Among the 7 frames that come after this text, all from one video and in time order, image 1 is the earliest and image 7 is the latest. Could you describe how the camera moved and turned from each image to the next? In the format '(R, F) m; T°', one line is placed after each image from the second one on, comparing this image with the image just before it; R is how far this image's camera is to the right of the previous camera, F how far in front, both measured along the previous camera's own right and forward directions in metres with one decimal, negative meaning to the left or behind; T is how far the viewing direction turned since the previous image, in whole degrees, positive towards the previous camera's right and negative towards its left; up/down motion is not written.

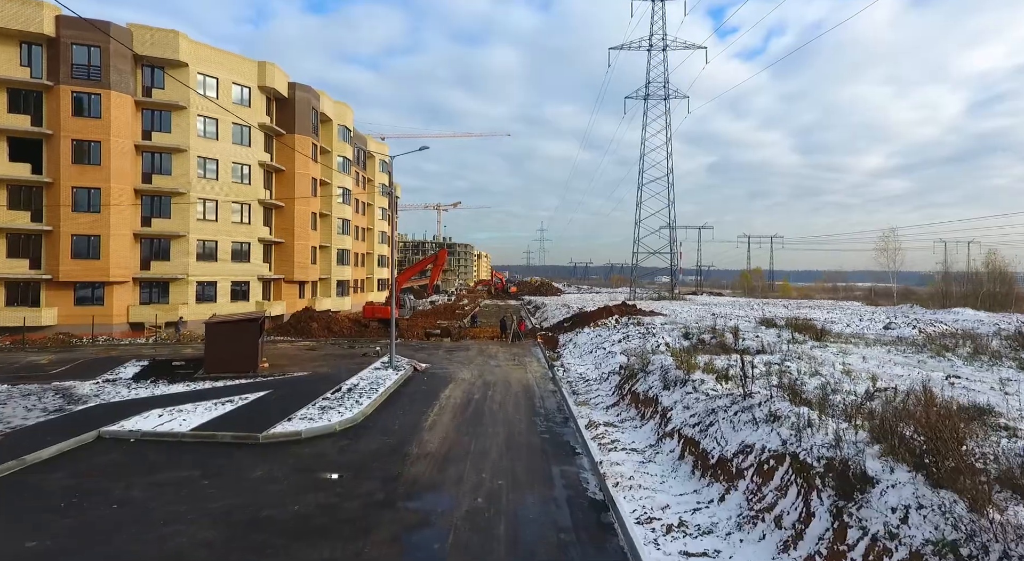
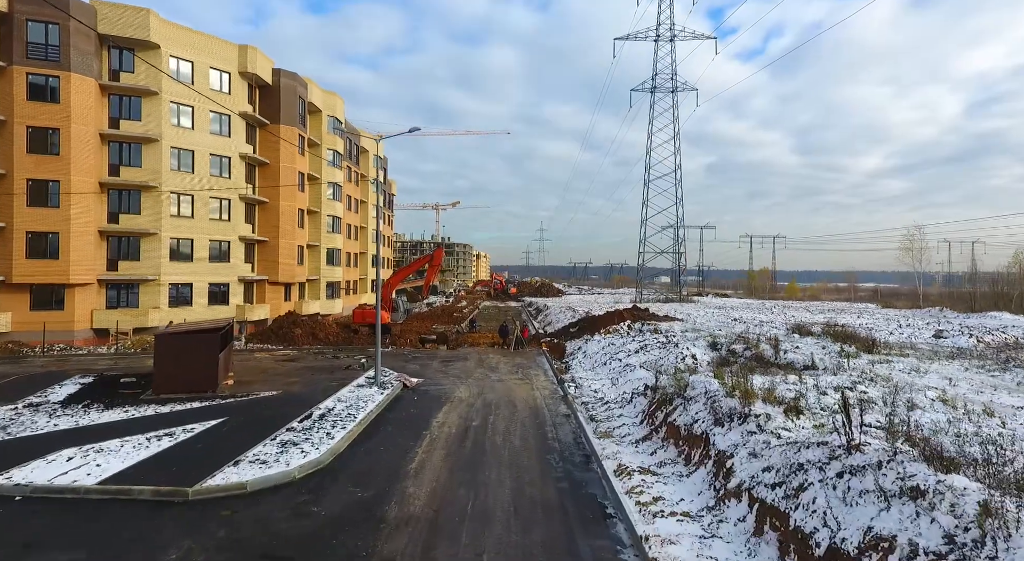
(-0.2, +2.9) m; 0°
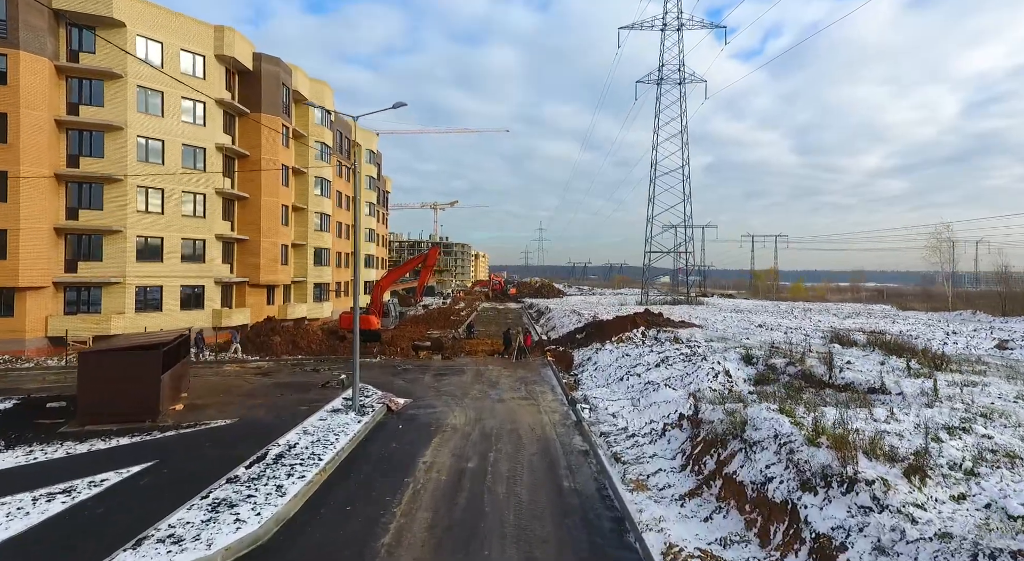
(-0.1, +2.9) m; 0°
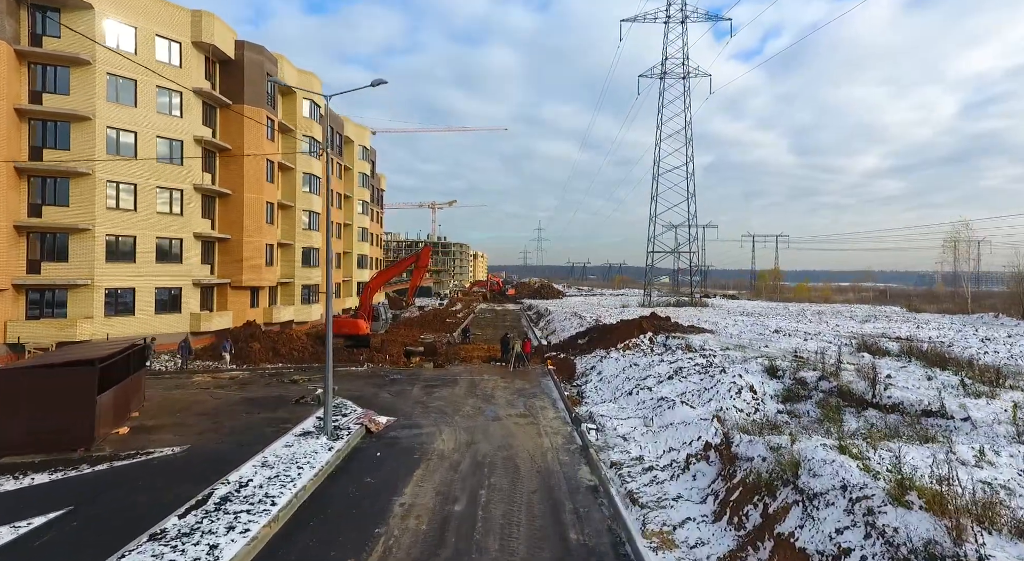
(+0.1, +2.0) m; 0°
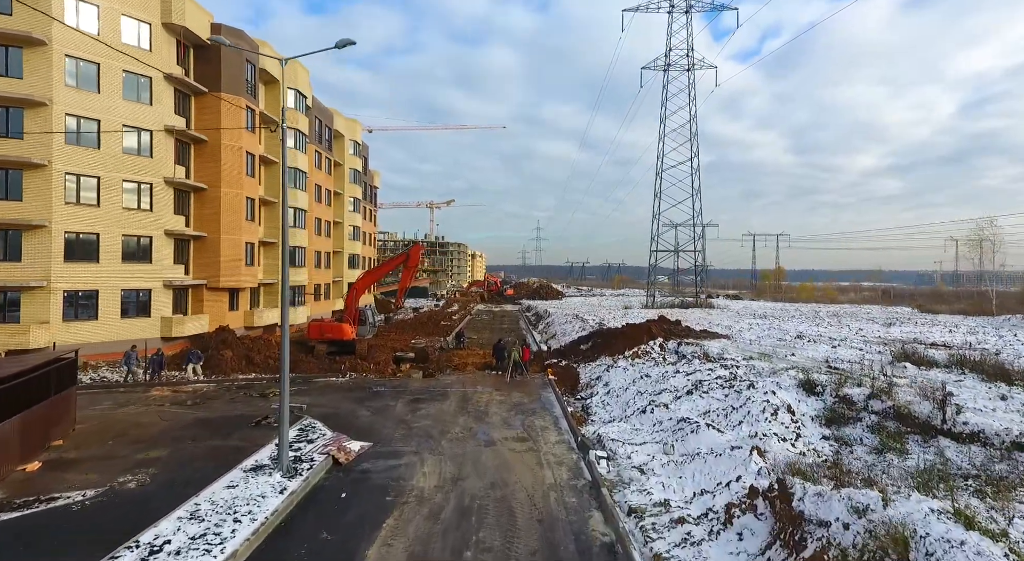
(+0.1, +2.3) m; 0°
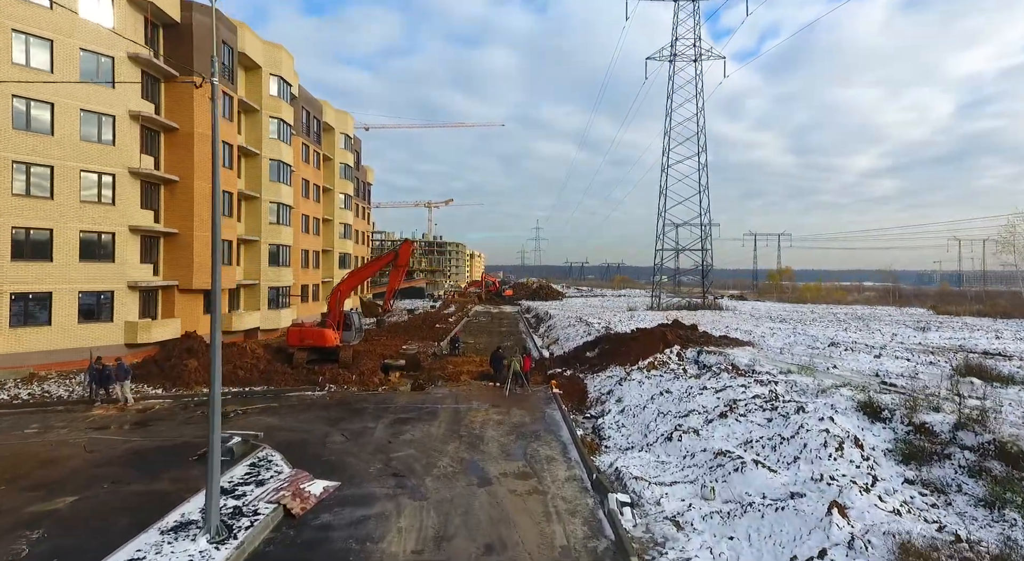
(0.0, +2.5) m; 0°
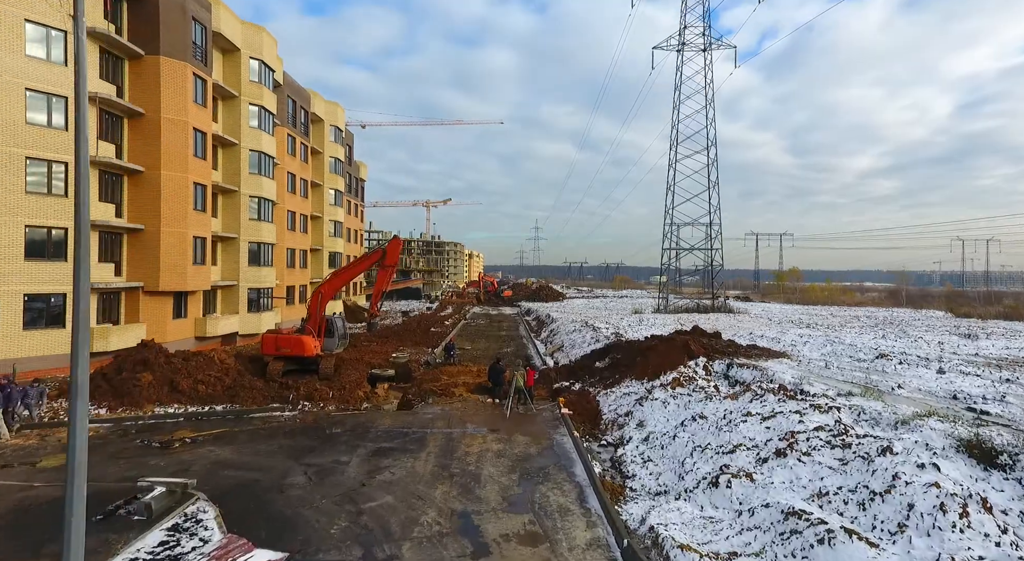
(-0.1, +2.7) m; 0°
